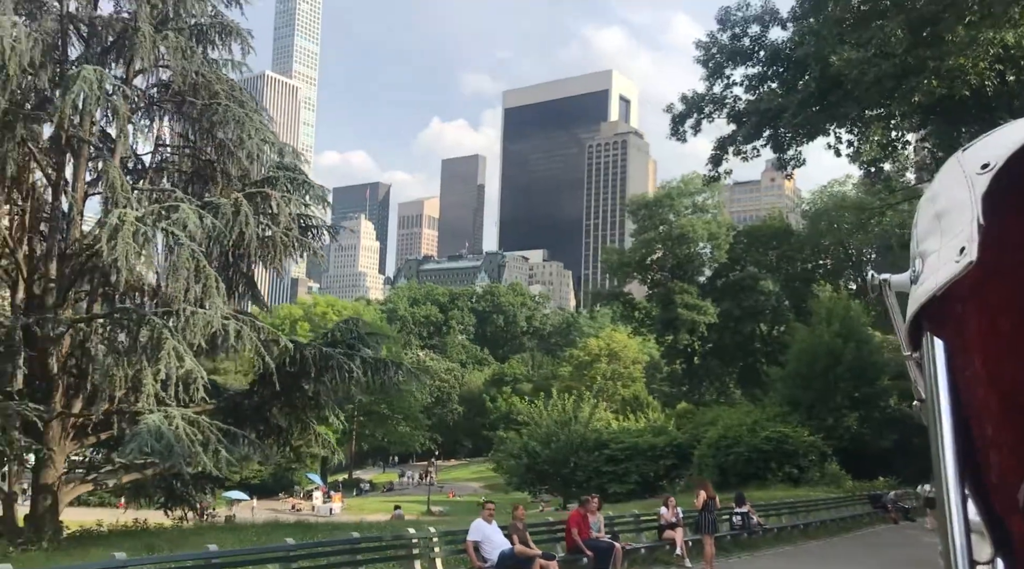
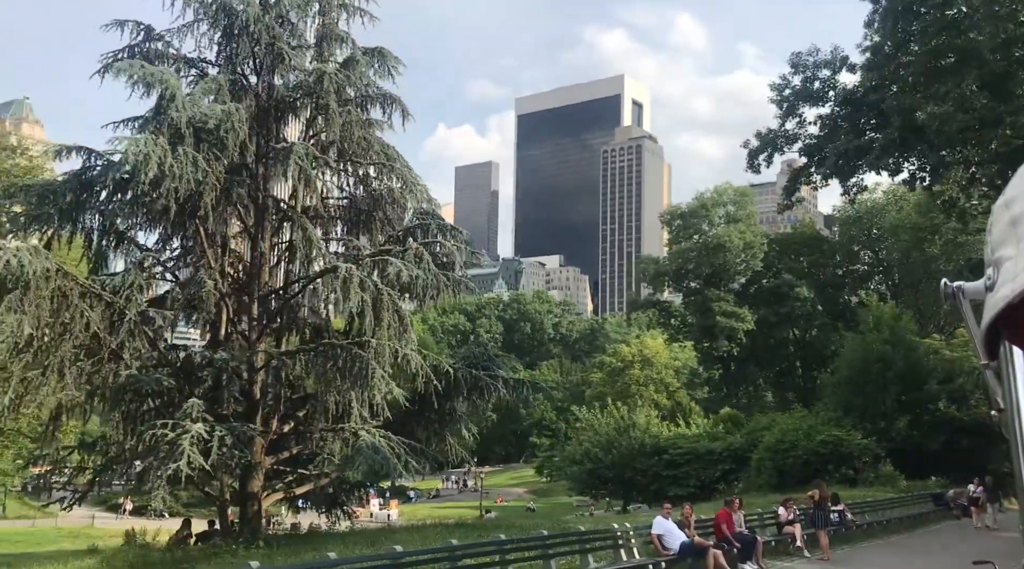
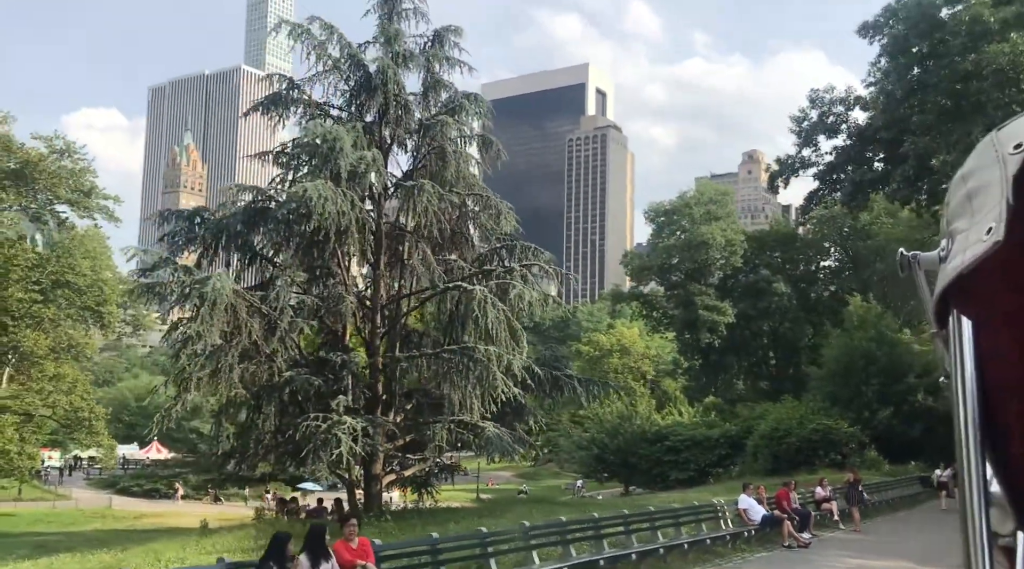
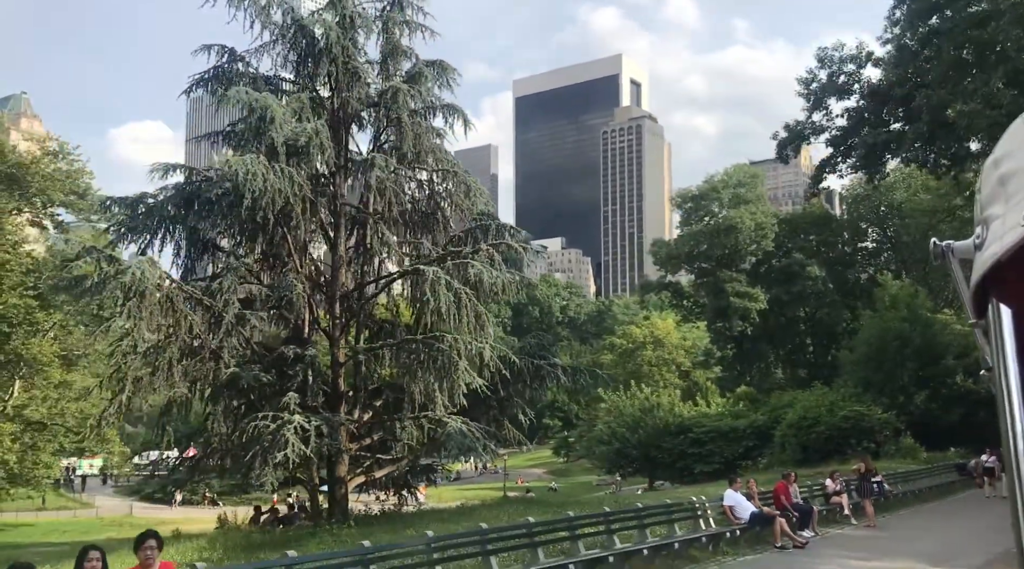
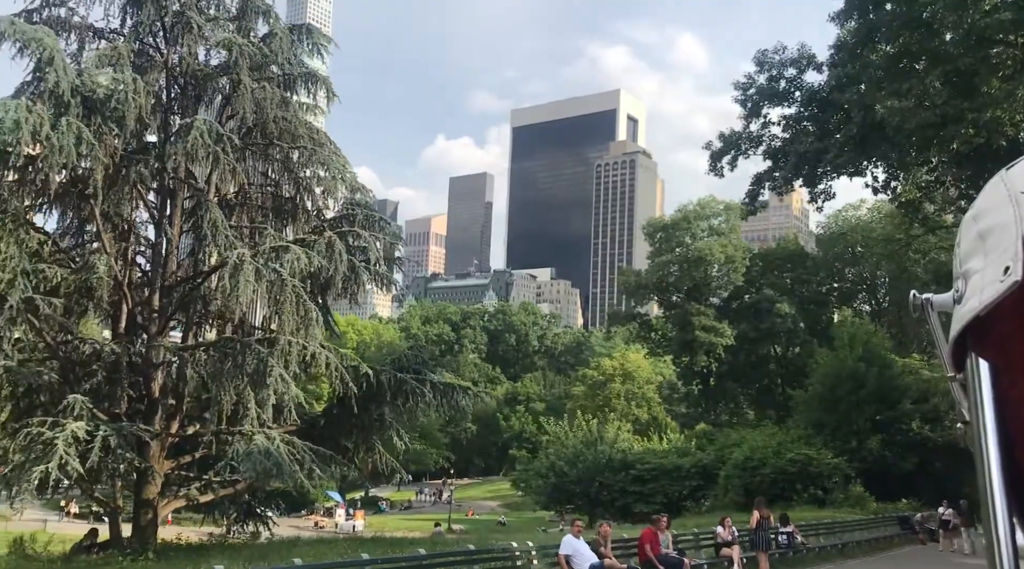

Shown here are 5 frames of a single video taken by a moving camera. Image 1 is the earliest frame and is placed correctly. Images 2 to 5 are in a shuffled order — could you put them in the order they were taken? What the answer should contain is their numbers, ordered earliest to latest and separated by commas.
5, 2, 4, 3
